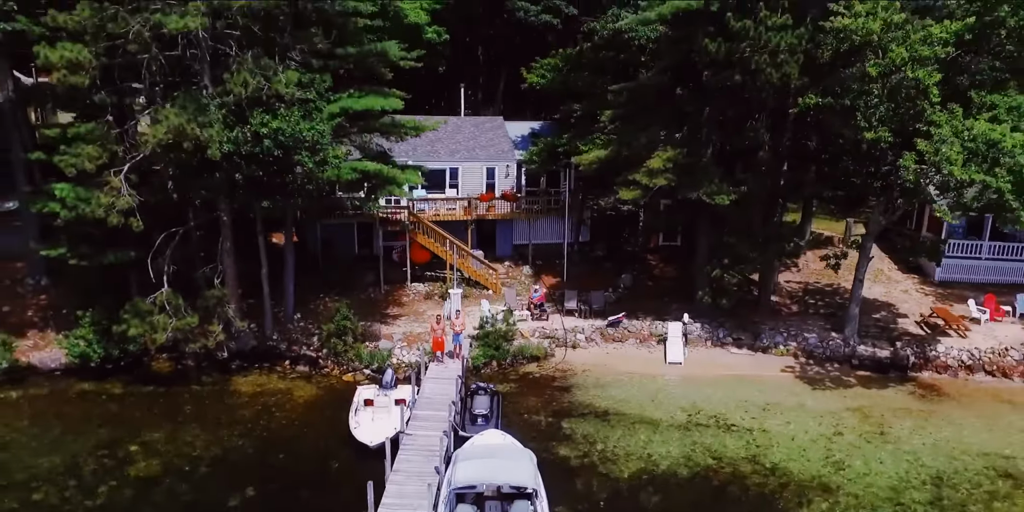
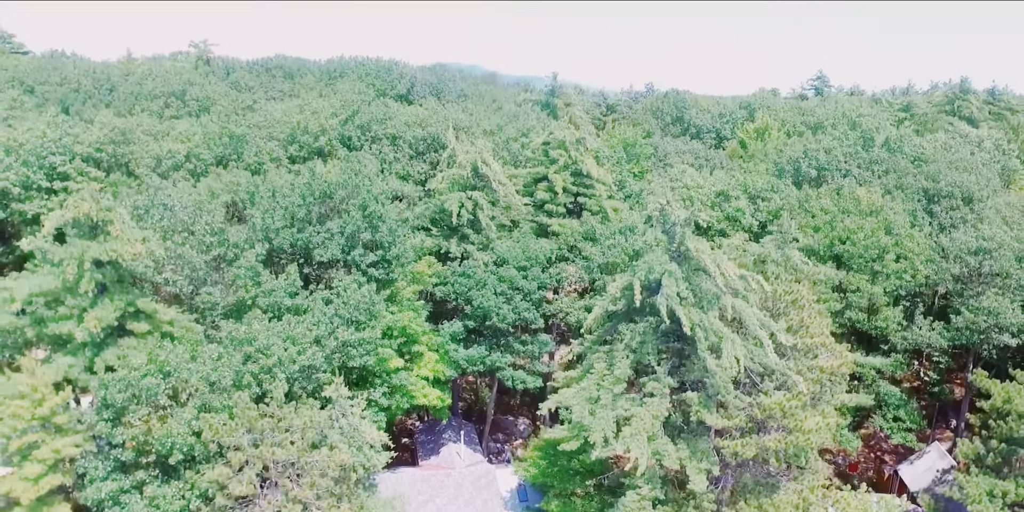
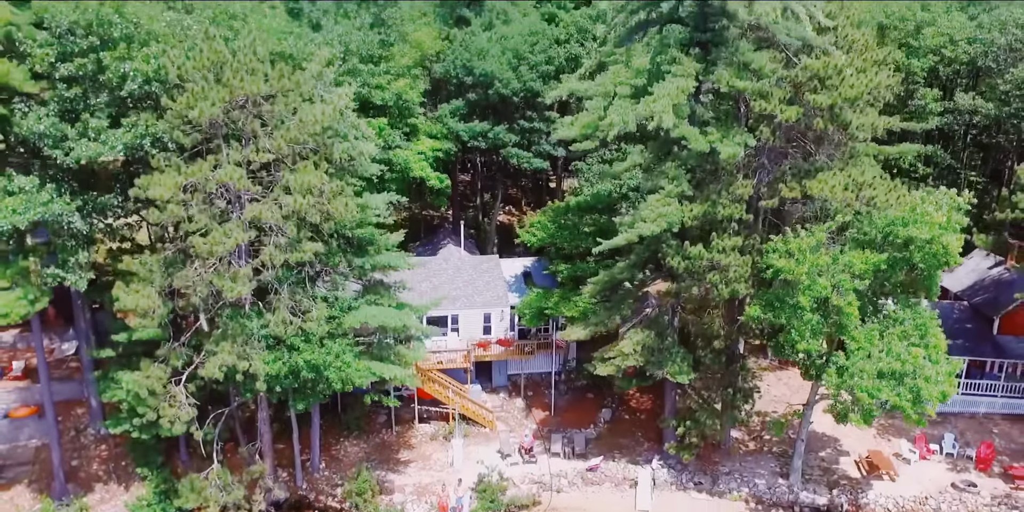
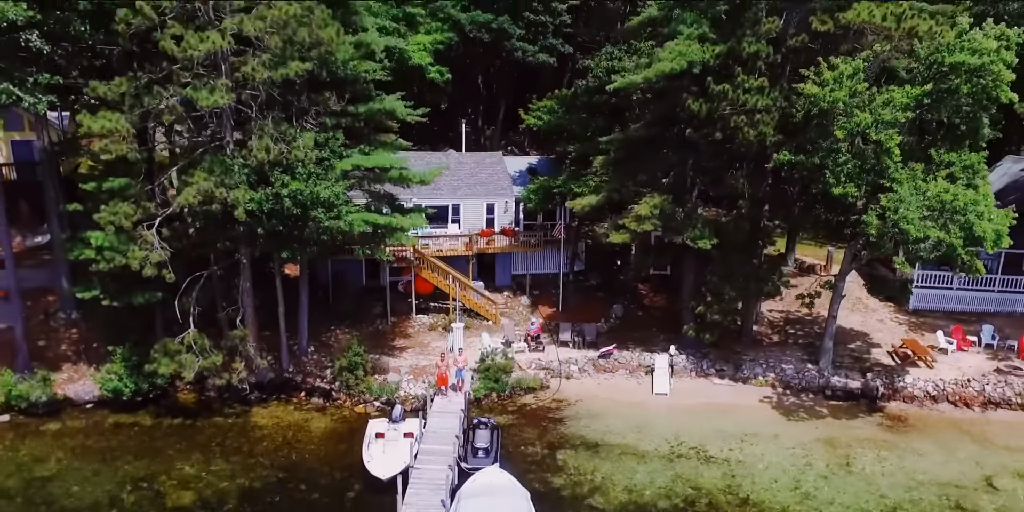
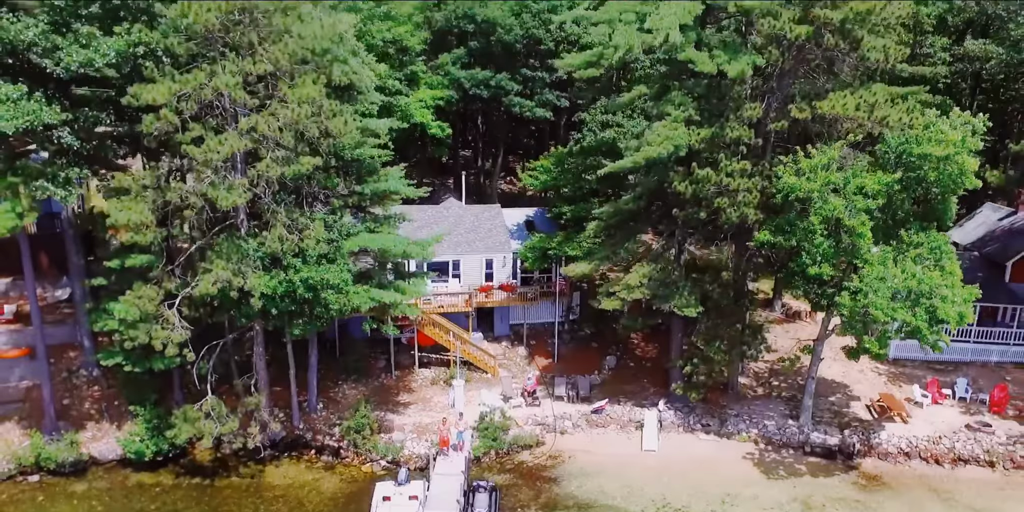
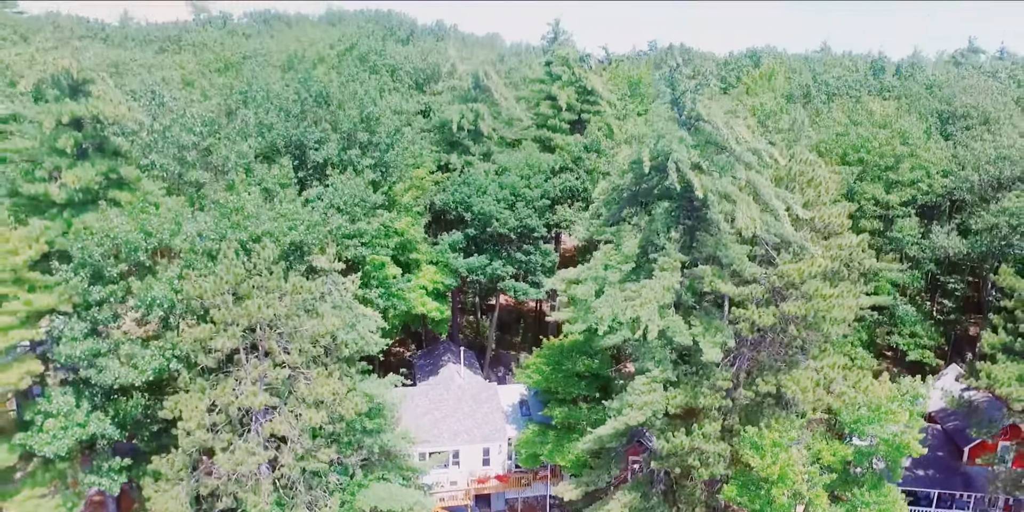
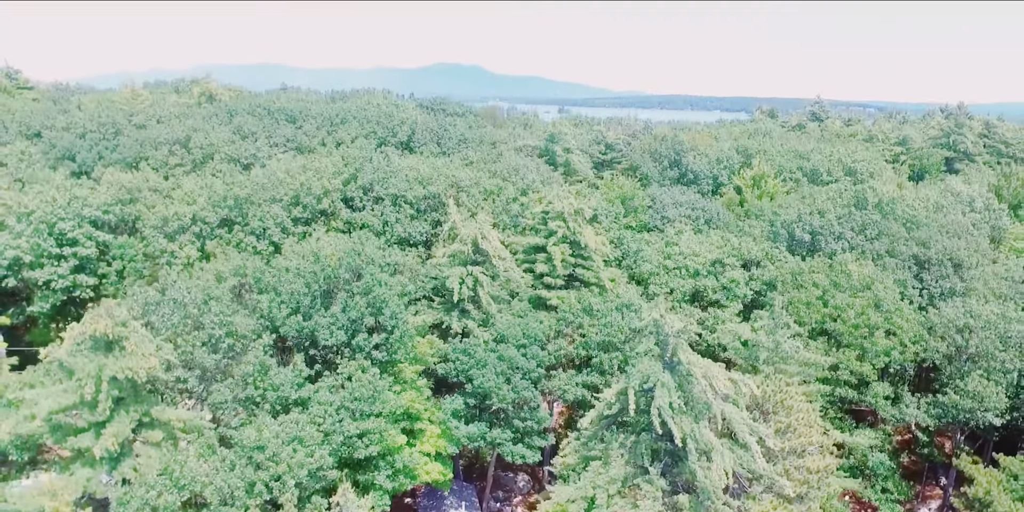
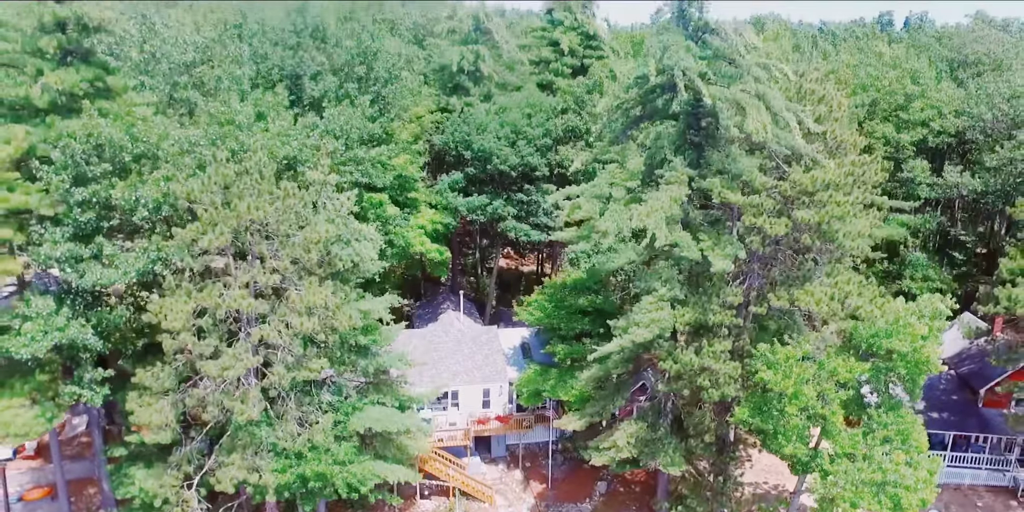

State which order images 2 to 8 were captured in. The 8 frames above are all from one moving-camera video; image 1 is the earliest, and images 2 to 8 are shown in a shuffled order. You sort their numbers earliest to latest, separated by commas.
4, 5, 3, 8, 6, 2, 7
